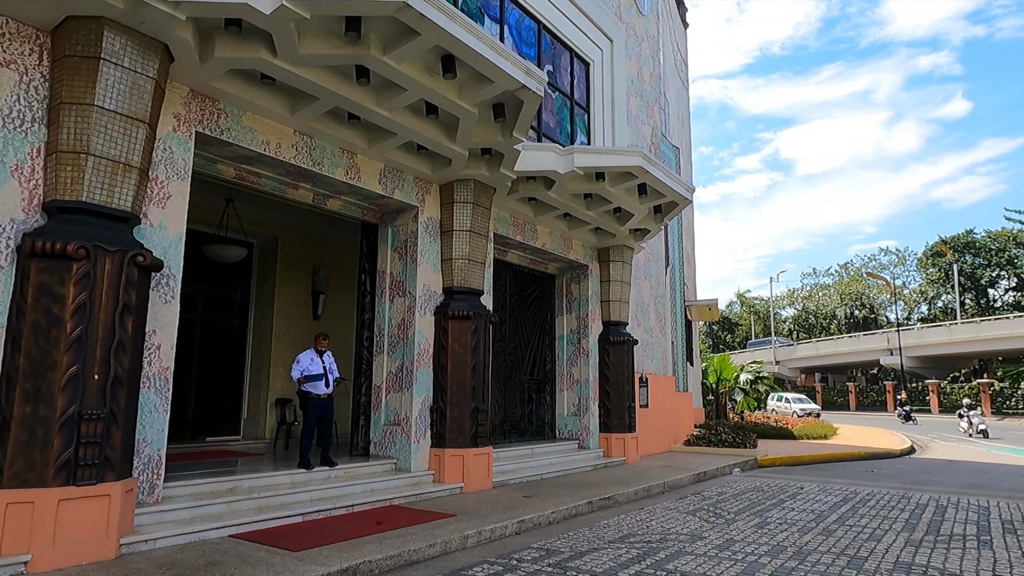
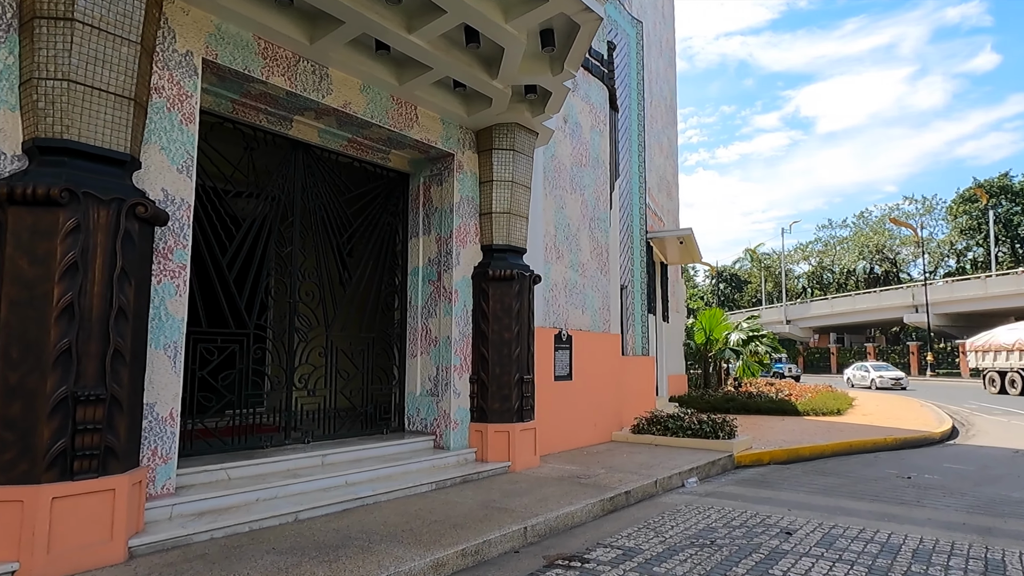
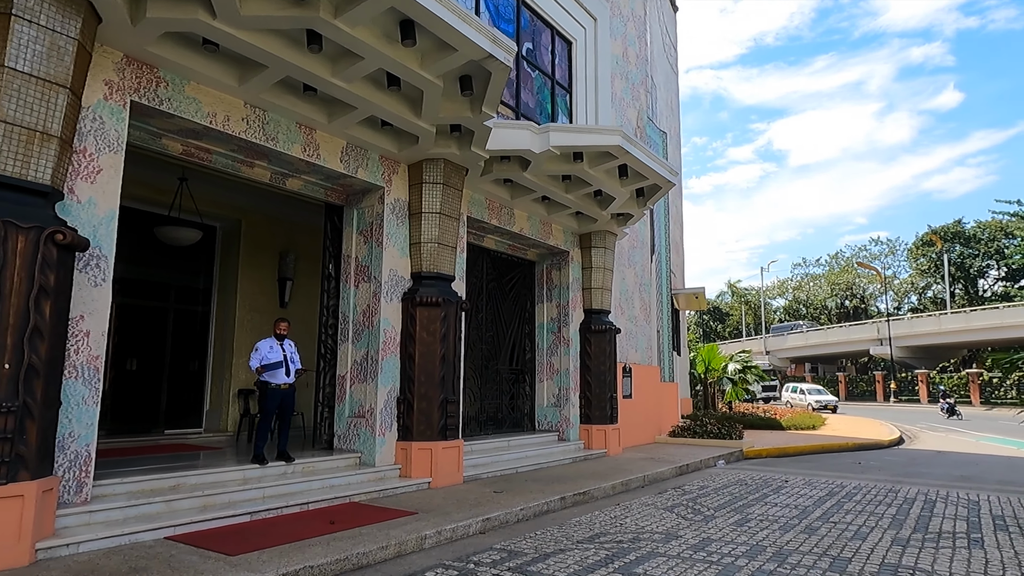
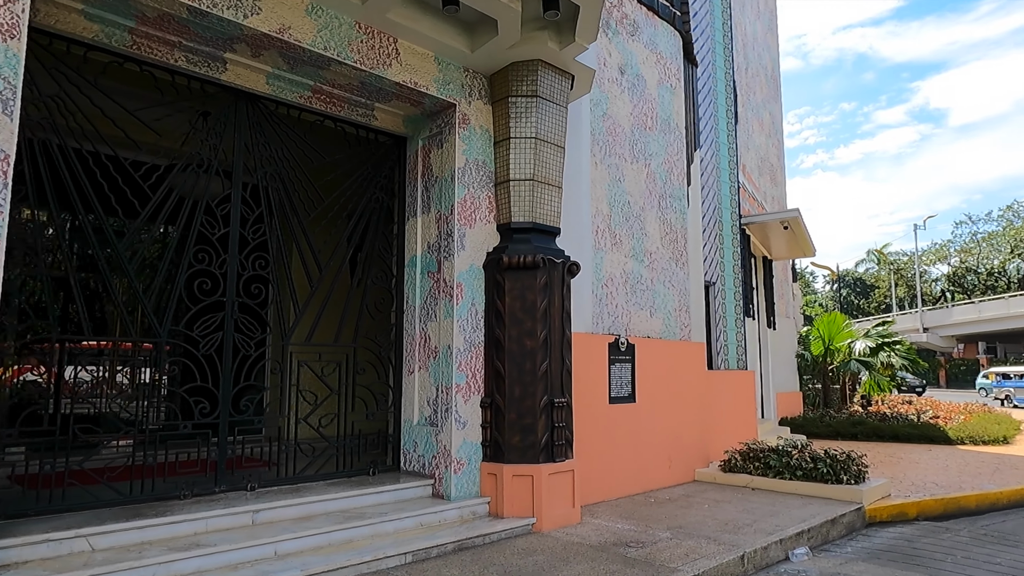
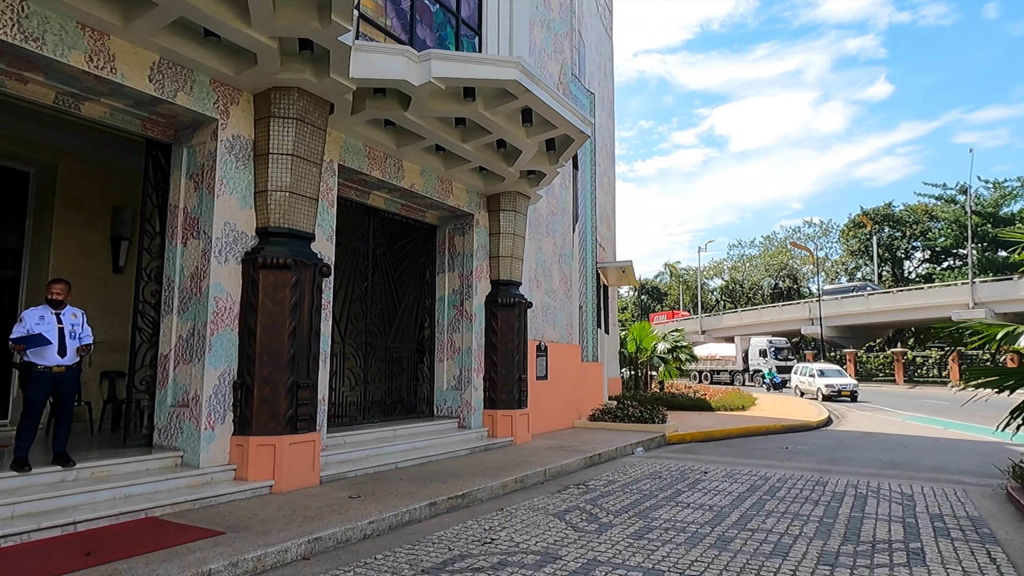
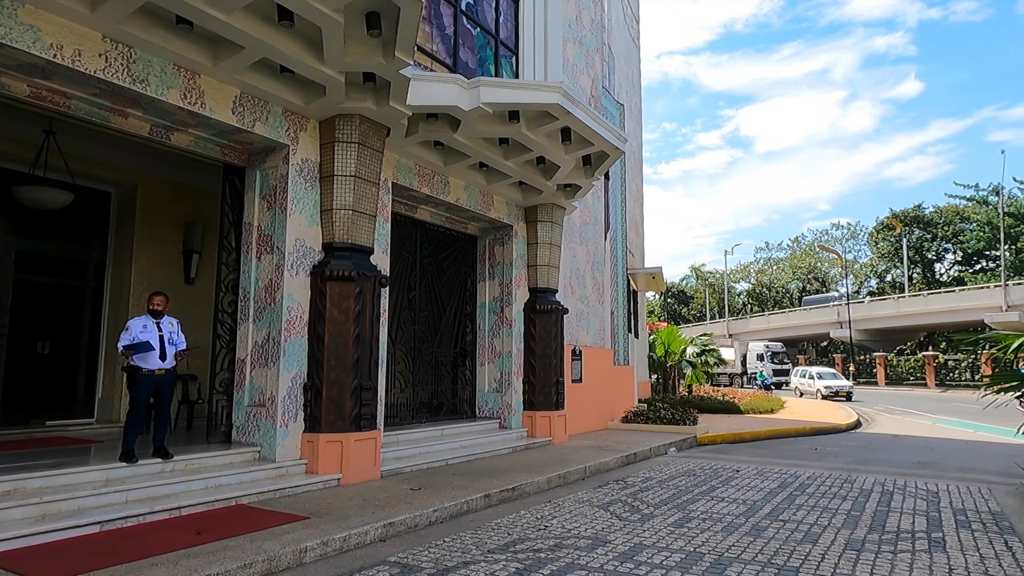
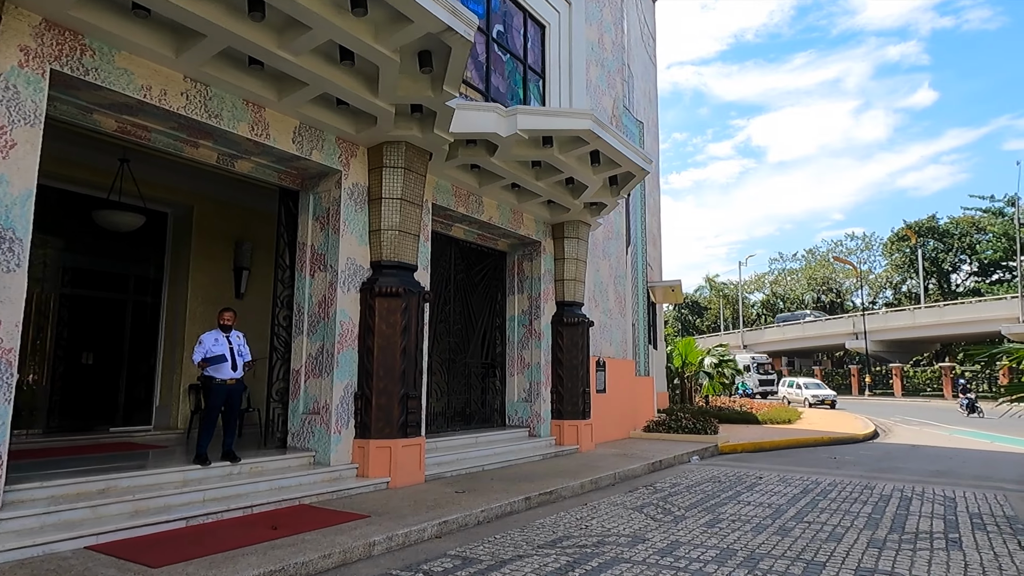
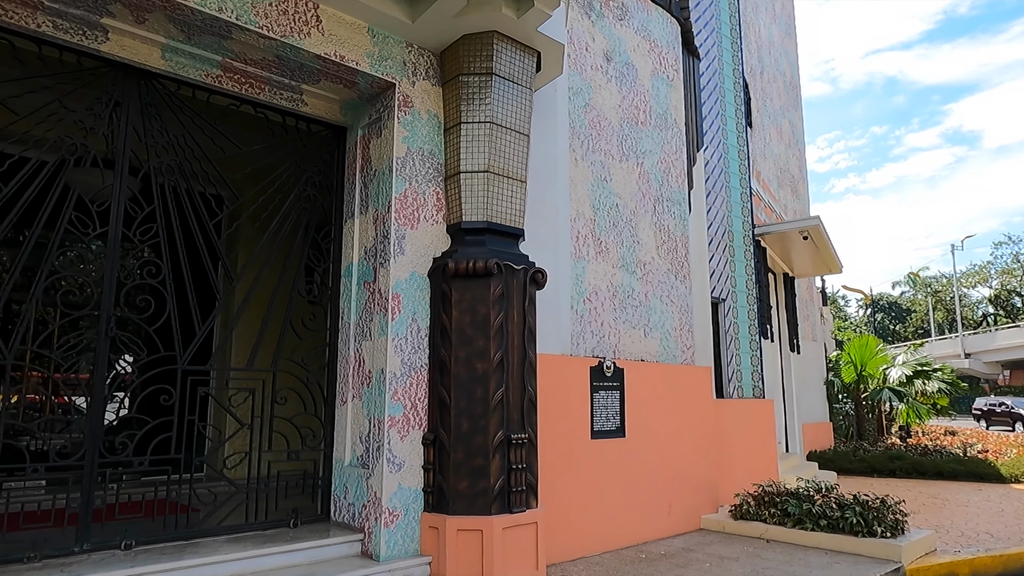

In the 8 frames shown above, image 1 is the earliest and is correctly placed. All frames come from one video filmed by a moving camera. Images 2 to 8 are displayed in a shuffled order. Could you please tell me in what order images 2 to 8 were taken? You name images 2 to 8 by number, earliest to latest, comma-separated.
3, 7, 6, 5, 2, 4, 8
